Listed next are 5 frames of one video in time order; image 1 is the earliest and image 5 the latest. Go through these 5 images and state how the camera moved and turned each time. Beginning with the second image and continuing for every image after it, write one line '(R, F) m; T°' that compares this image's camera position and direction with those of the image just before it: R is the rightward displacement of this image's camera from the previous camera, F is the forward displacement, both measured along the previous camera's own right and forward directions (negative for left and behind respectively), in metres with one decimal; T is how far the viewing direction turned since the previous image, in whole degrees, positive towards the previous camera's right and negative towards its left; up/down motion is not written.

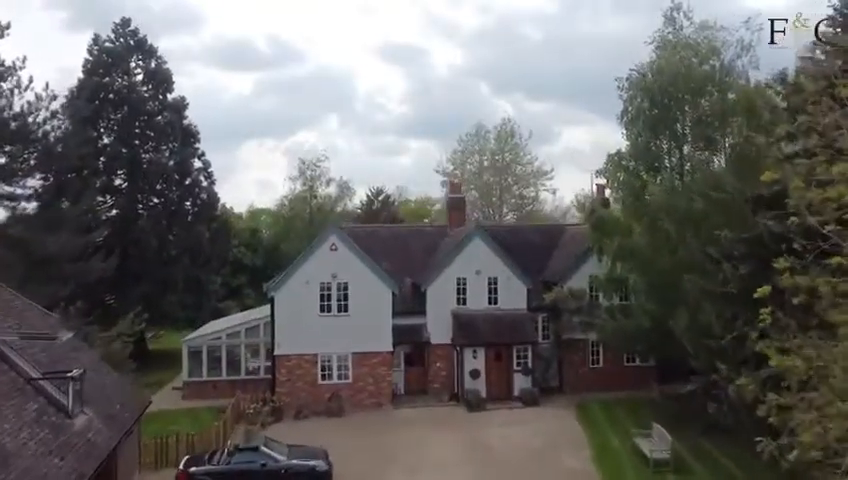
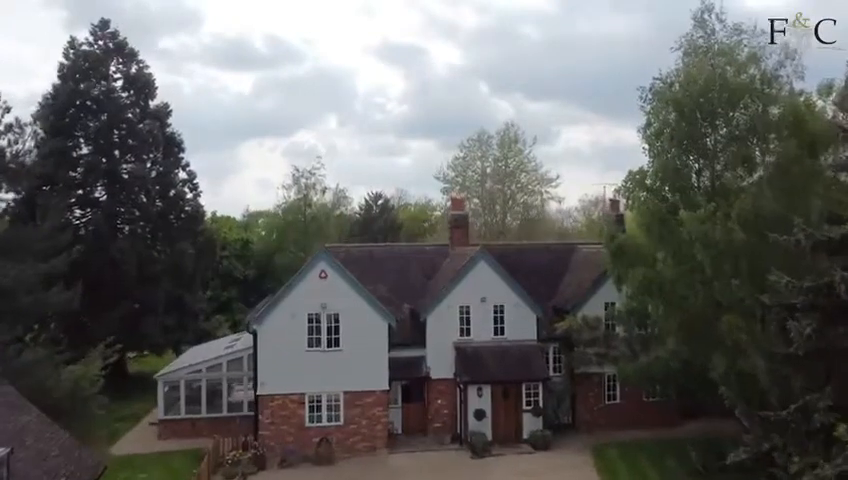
(0.0, +3.7) m; 0°
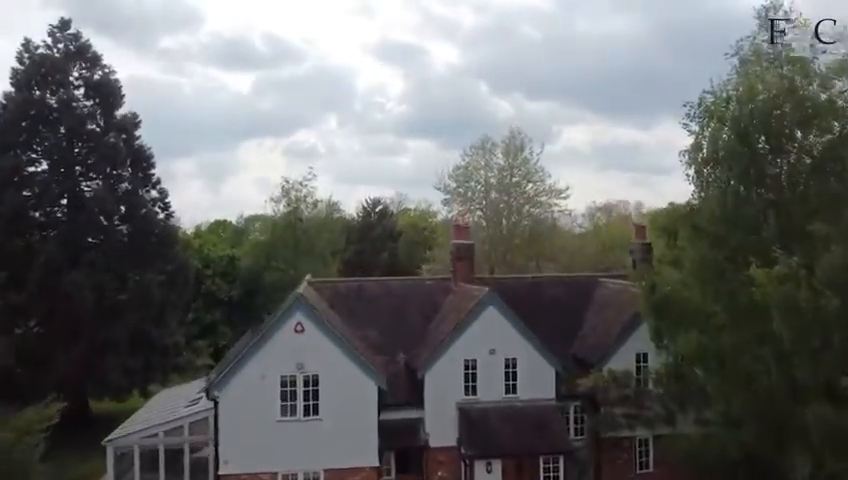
(+0.1, +5.7) m; 0°
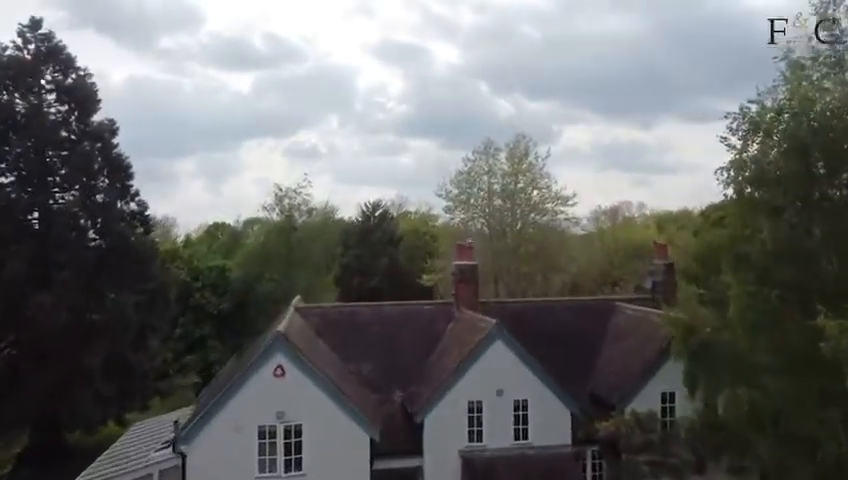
(+0.1, +3.5) m; 0°
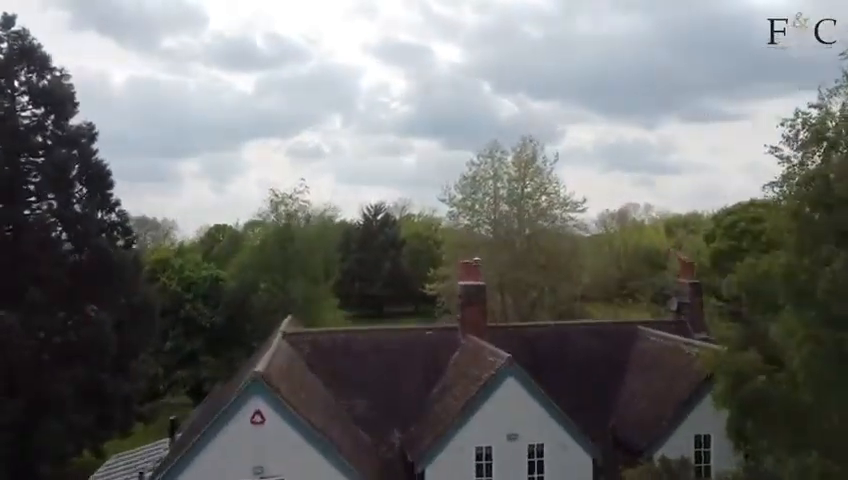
(+0.1, +3.3) m; 0°
